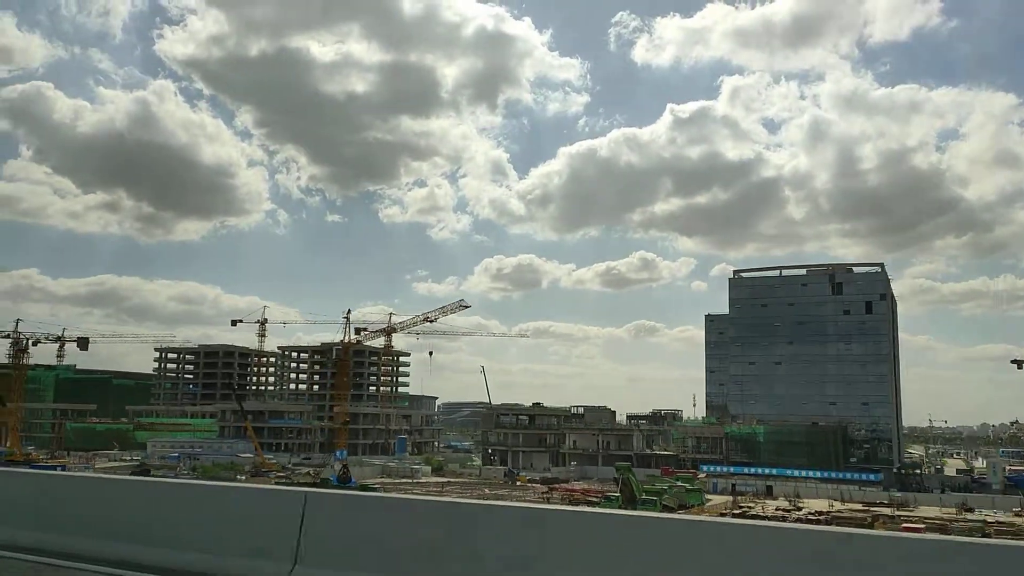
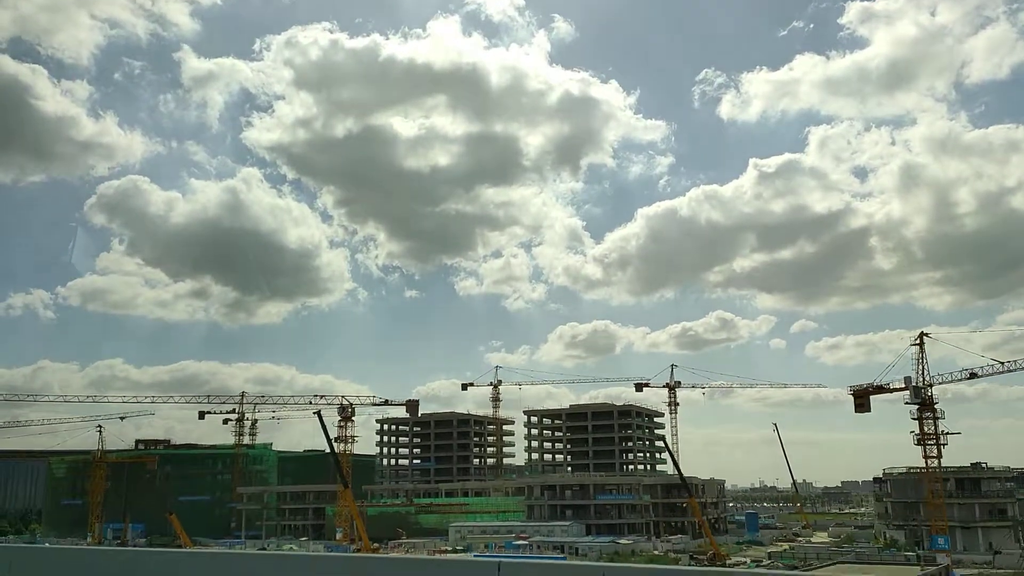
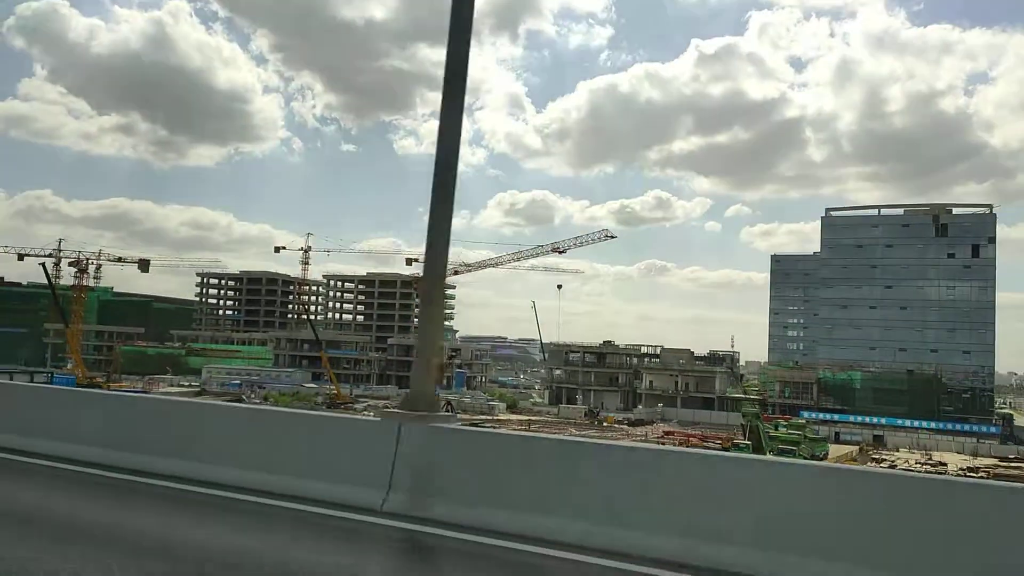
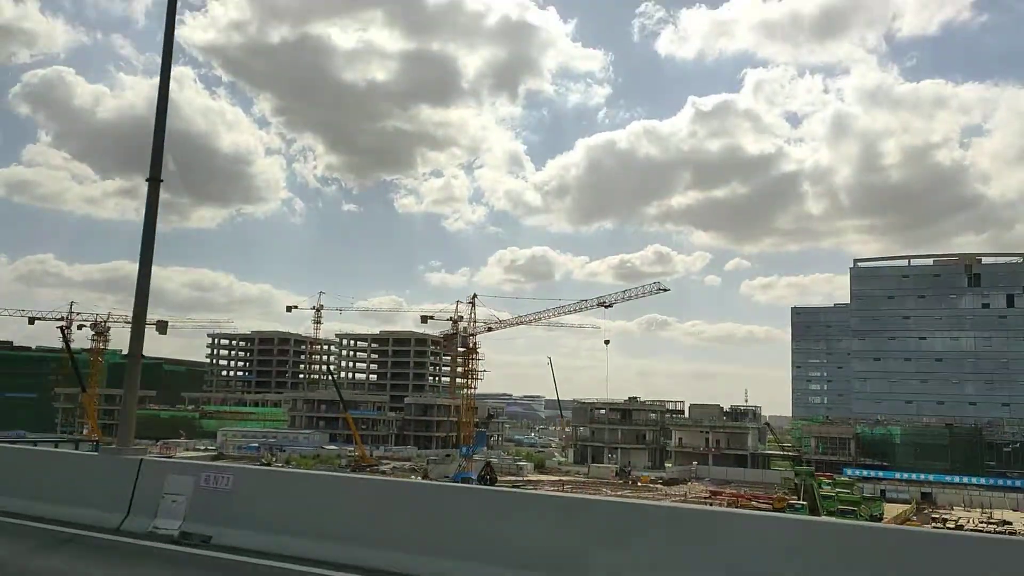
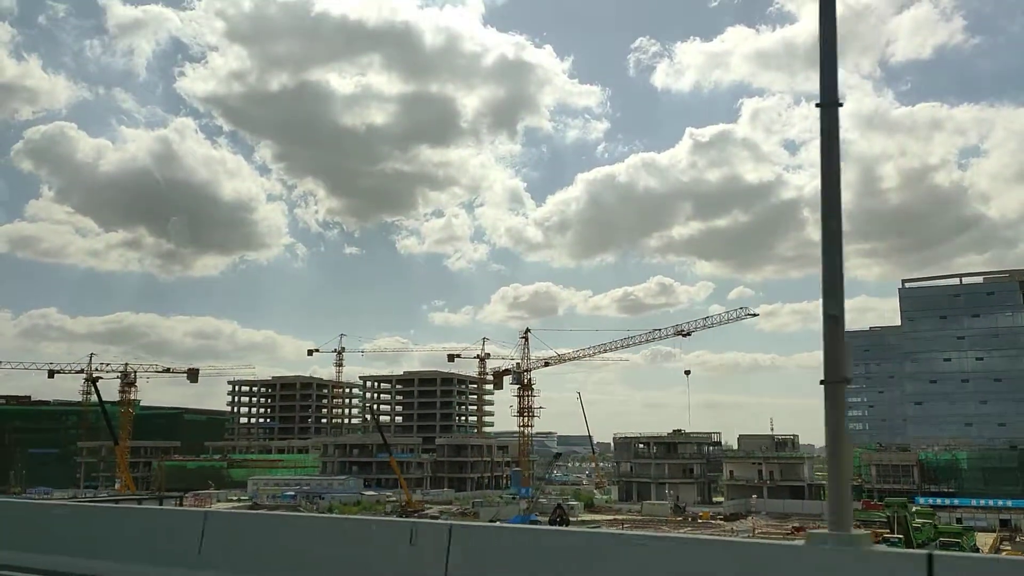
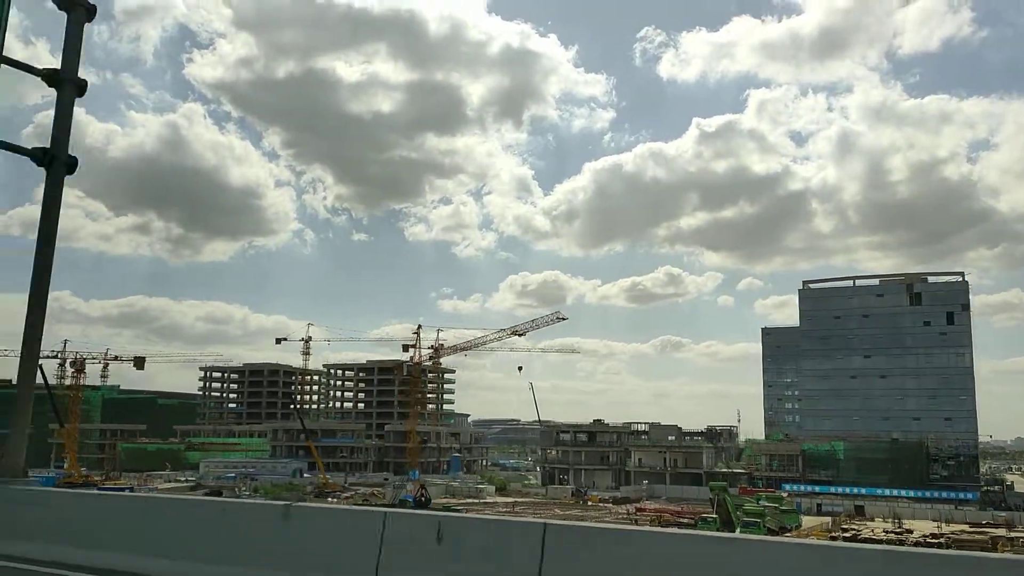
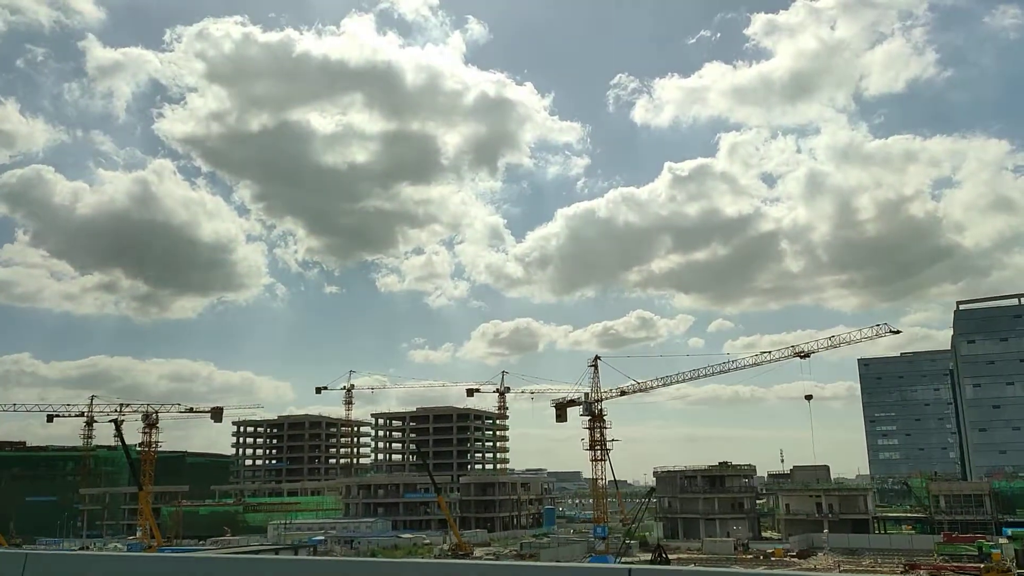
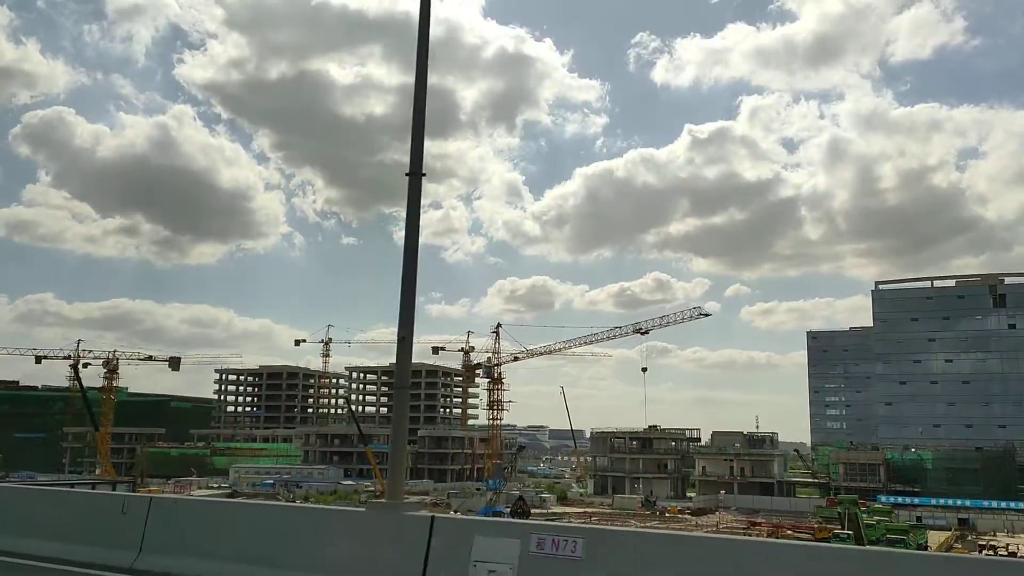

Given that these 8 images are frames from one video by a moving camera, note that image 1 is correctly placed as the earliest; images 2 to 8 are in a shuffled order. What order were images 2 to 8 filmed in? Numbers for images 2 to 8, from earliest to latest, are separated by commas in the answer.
6, 3, 4, 8, 5, 7, 2
